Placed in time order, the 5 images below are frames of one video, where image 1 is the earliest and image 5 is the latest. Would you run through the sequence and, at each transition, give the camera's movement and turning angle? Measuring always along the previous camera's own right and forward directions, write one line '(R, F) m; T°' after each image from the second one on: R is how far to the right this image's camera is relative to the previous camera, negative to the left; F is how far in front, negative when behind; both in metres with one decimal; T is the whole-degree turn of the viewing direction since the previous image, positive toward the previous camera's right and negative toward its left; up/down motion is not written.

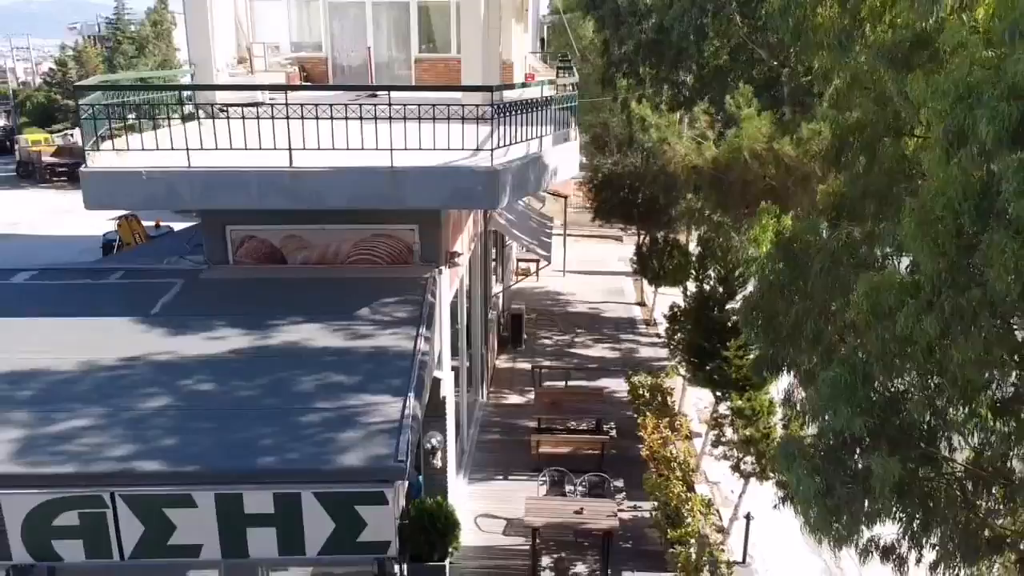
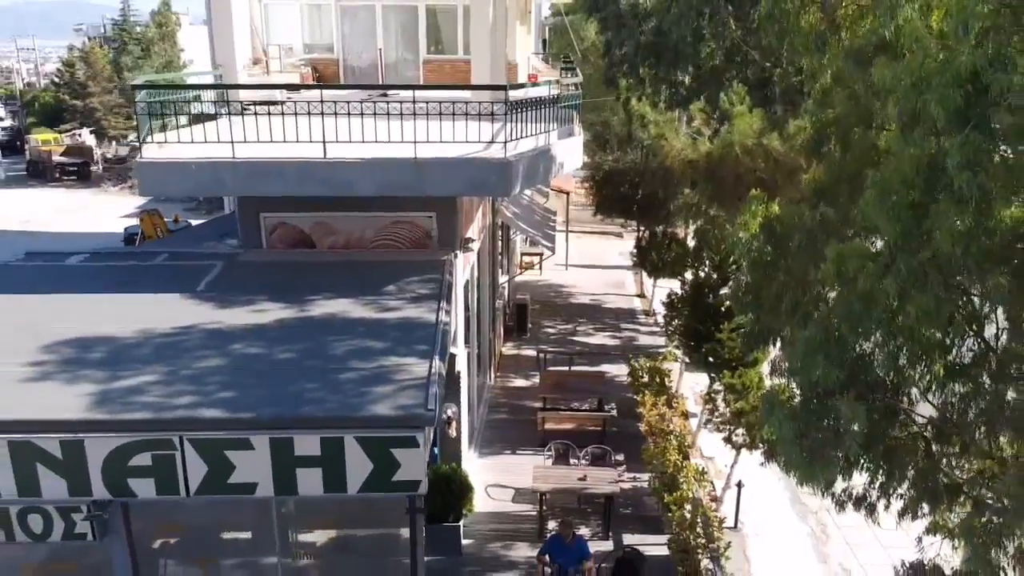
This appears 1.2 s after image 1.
(-0.1, -0.8) m; 0°
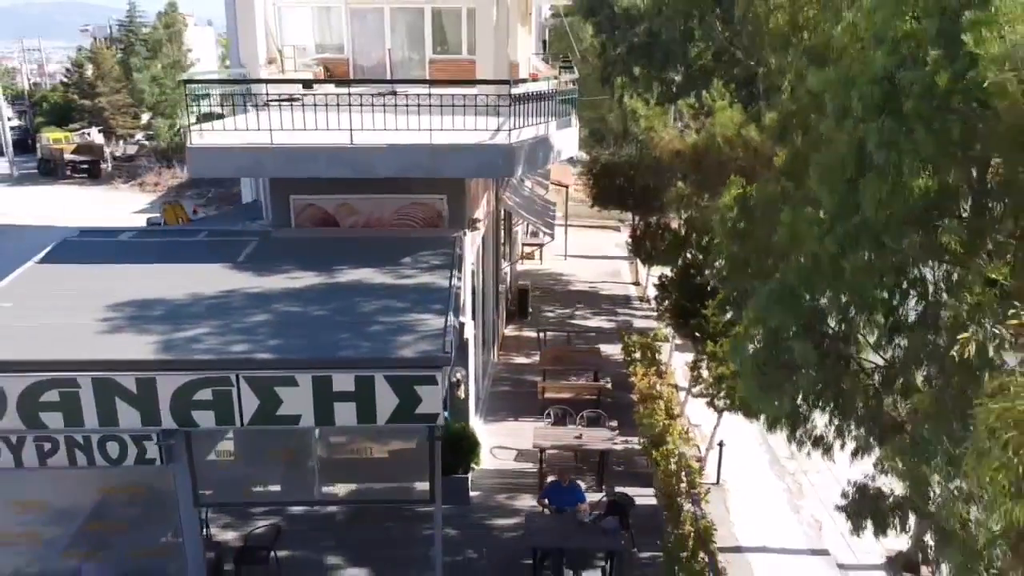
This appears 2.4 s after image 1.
(0.0, -1.1) m; 0°
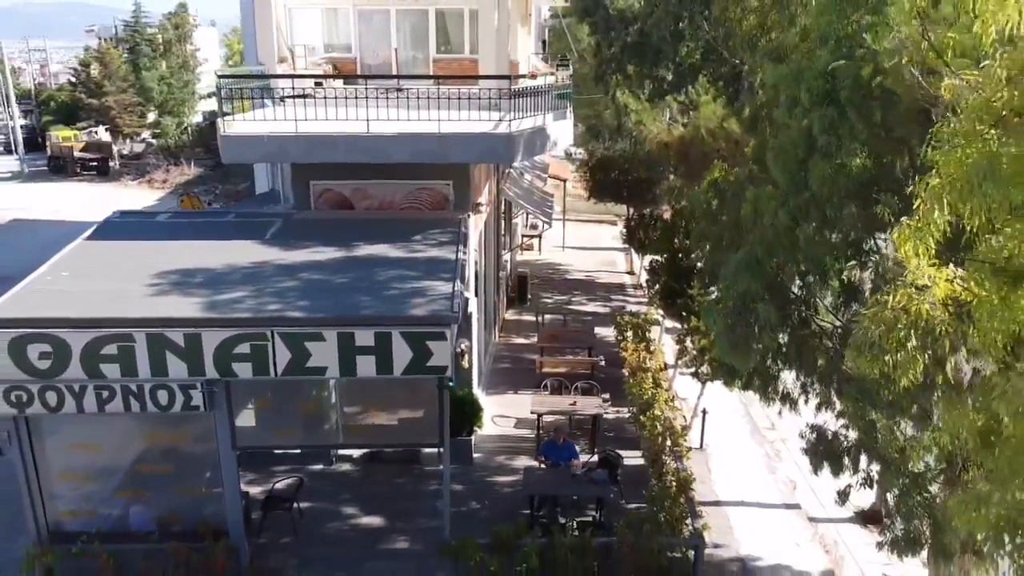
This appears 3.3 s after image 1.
(0.0, -1.0) m; 0°
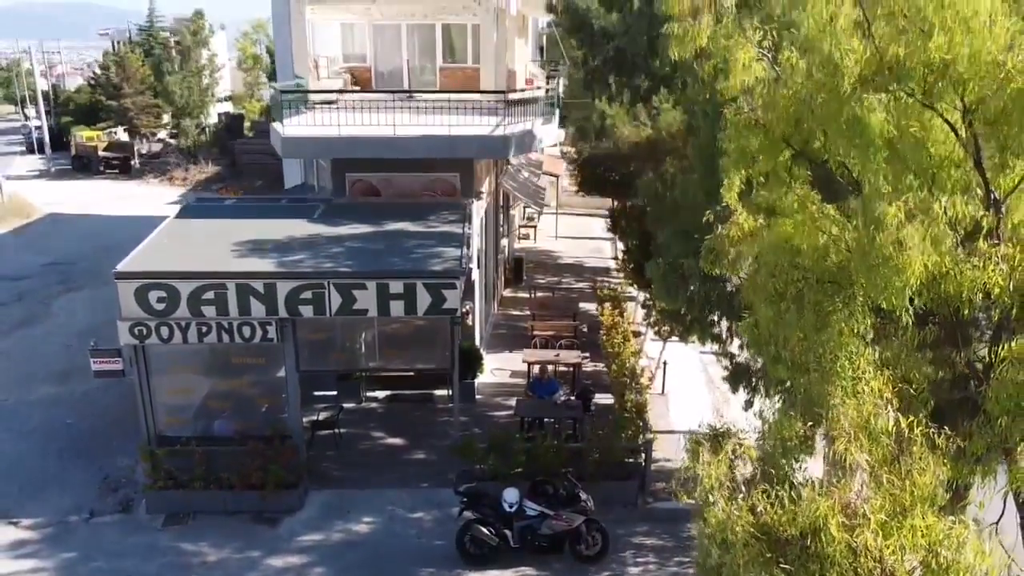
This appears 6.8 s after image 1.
(+0.1, -2.7) m; 0°
